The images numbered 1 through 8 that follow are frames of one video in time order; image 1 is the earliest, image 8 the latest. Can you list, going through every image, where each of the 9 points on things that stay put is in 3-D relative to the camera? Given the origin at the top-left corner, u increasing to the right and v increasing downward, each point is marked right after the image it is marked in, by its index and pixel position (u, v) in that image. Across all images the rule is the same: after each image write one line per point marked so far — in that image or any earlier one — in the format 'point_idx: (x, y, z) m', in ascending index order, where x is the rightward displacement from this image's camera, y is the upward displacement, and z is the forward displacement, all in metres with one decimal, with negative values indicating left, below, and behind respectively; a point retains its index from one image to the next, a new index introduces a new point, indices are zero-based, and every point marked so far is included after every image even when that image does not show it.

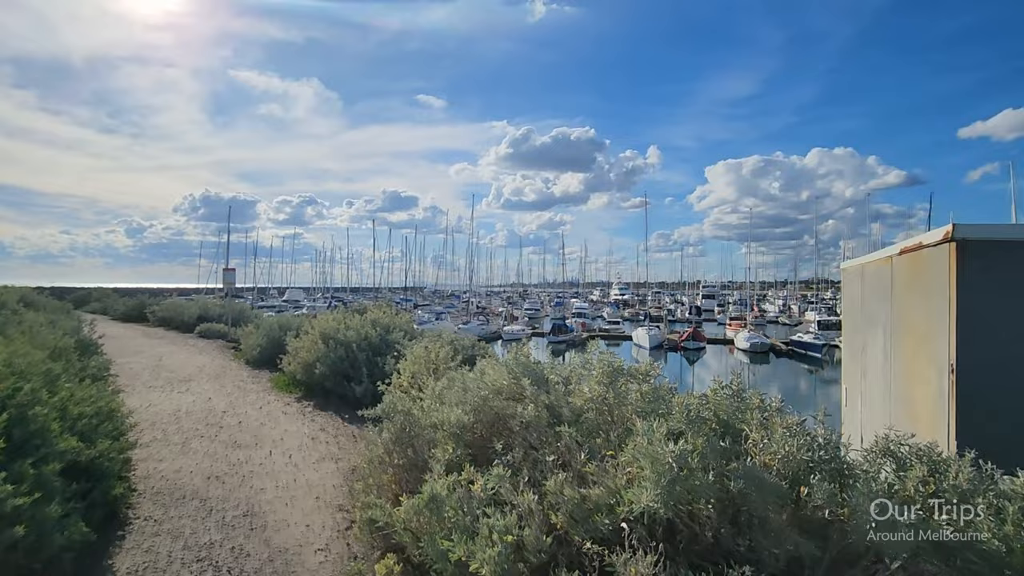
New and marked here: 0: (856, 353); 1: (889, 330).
0: (+4.3, -0.9, +6.7) m
1: (+3.5, -0.4, +4.9) m
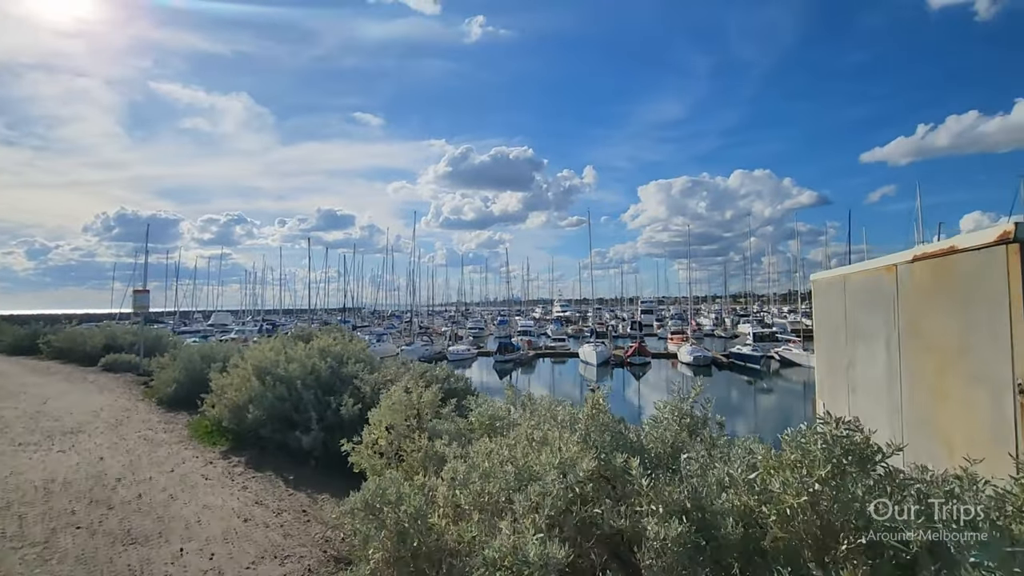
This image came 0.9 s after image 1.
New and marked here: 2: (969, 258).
0: (+3.9, -1.0, +6.5) m
1: (+3.3, -0.5, +4.6) m
2: (+2.9, +0.2, +3.3) m
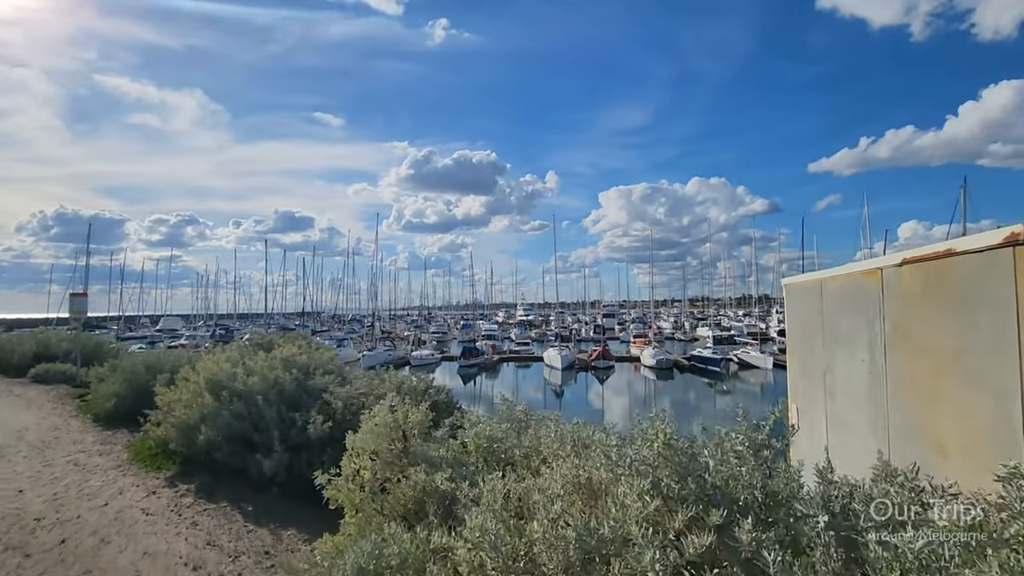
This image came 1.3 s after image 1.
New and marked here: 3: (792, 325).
0: (+3.6, -1.1, +6.5) m
1: (+3.1, -0.5, +4.6) m
2: (+2.8, +0.2, +3.3) m
3: (+3.8, -0.5, +7.1) m
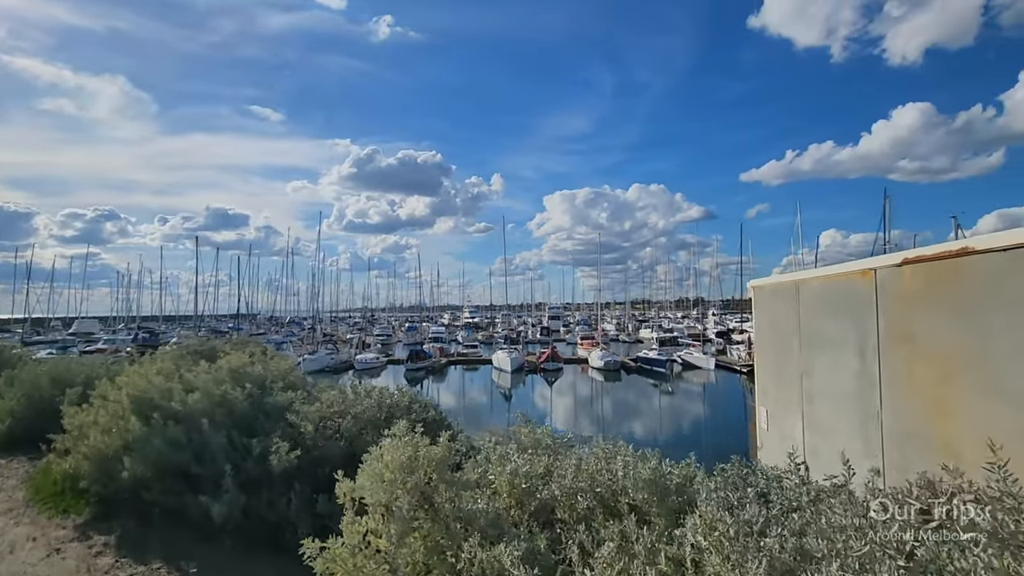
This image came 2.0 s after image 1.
0: (+3.2, -1.1, +6.4) m
1: (+2.9, -0.5, +4.5) m
2: (+2.8, +0.2, +3.1) m
3: (+3.3, -0.5, +7.1) m
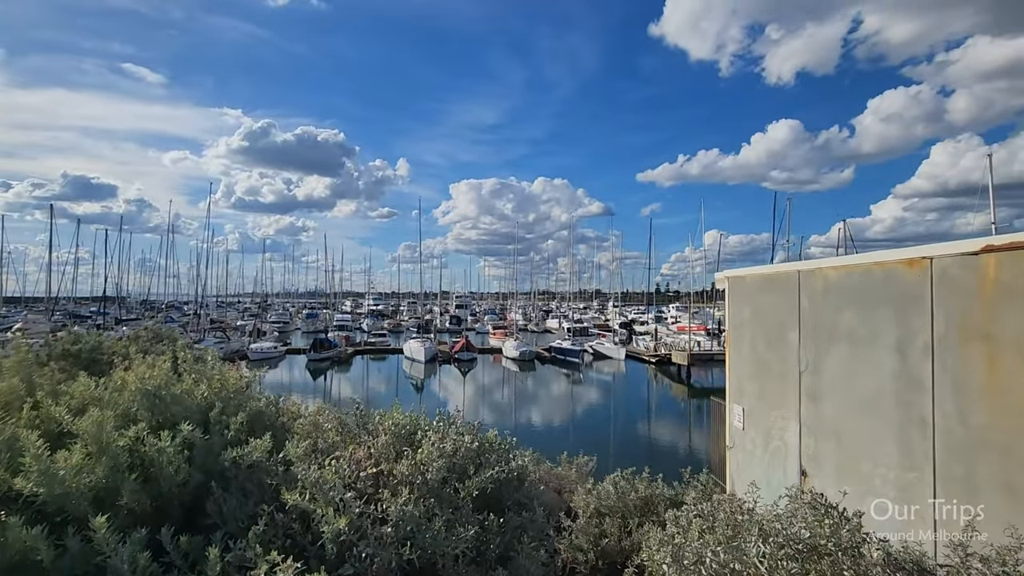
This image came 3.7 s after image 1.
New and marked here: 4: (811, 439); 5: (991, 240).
0: (+2.9, -1.0, +6.0) m
1: (+2.9, -0.5, +4.0) m
2: (+3.1, +0.2, +2.7) m
3: (+2.9, -0.4, +6.6) m
4: (+2.9, -1.5, +5.1) m
5: (+3.0, +0.3, +3.3) m
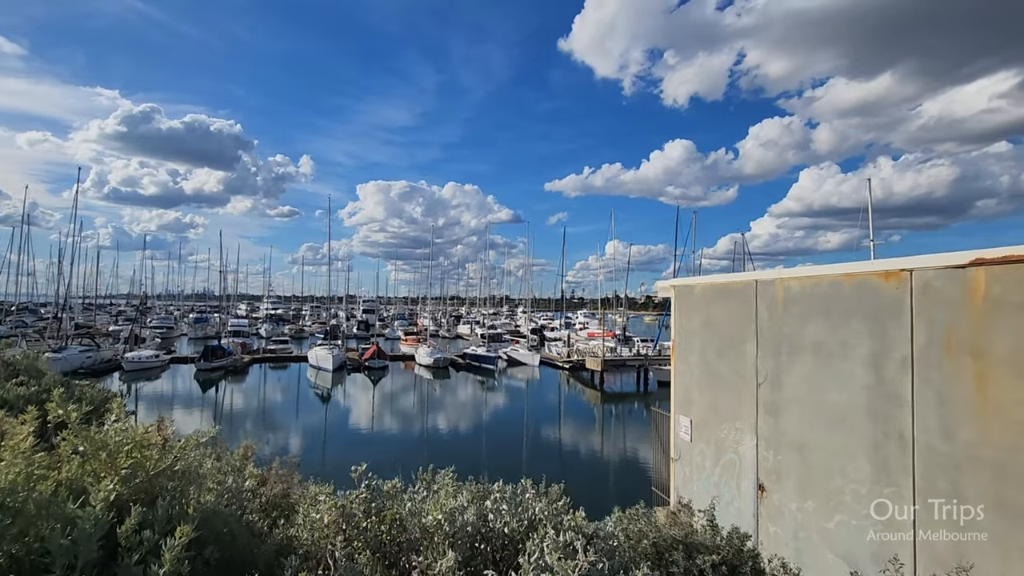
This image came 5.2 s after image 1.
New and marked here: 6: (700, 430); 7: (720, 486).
0: (+2.3, -1.1, +5.9) m
1: (+2.7, -0.6, +3.9) m
2: (+3.1, +0.1, +2.7) m
3: (+2.2, -0.5, +6.5) m
4: (+2.4, -1.6, +5.0) m
5: (+2.9, +0.2, +3.3) m
6: (+2.2, -1.7, +6.2) m
7: (+2.3, -2.2, +5.7) m
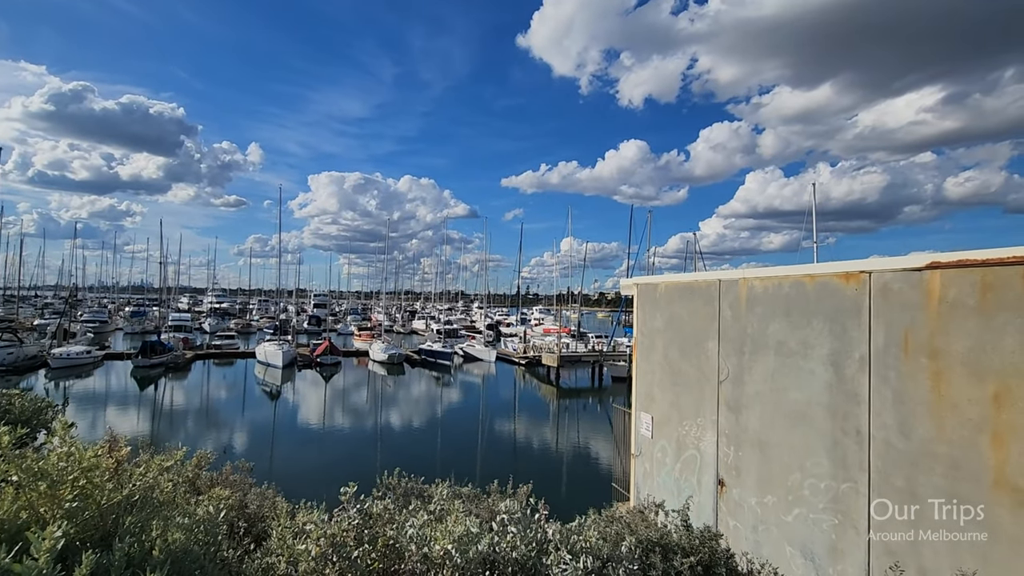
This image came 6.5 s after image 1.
0: (+1.9, -1.1, +5.9) m
1: (+2.5, -0.6, +4.0) m
2: (+3.0, +0.1, +2.8) m
3: (+1.7, -0.5, +6.6) m
4: (+2.1, -1.6, +5.1) m
5: (+2.7, +0.2, +3.4) m
6: (+1.8, -1.6, +6.2) m
7: (+1.9, -2.1, +5.8) m
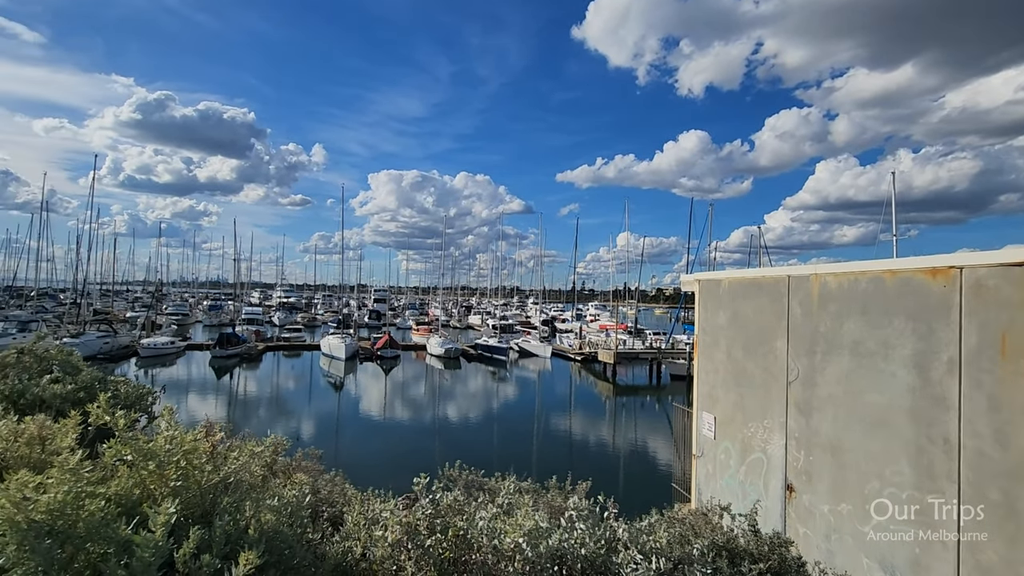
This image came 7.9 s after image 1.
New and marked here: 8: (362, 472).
0: (+2.5, -1.0, +5.7) m
1: (+2.9, -0.5, +3.8) m
2: (+3.3, +0.1, +2.5) m
3: (+2.4, -0.5, +6.4) m
4: (+2.7, -1.5, +4.9) m
5: (+3.1, +0.2, +3.1) m
6: (+2.5, -1.6, +6.0) m
7: (+2.5, -2.1, +5.6) m
8: (-4.3, -5.2, +15.0) m
